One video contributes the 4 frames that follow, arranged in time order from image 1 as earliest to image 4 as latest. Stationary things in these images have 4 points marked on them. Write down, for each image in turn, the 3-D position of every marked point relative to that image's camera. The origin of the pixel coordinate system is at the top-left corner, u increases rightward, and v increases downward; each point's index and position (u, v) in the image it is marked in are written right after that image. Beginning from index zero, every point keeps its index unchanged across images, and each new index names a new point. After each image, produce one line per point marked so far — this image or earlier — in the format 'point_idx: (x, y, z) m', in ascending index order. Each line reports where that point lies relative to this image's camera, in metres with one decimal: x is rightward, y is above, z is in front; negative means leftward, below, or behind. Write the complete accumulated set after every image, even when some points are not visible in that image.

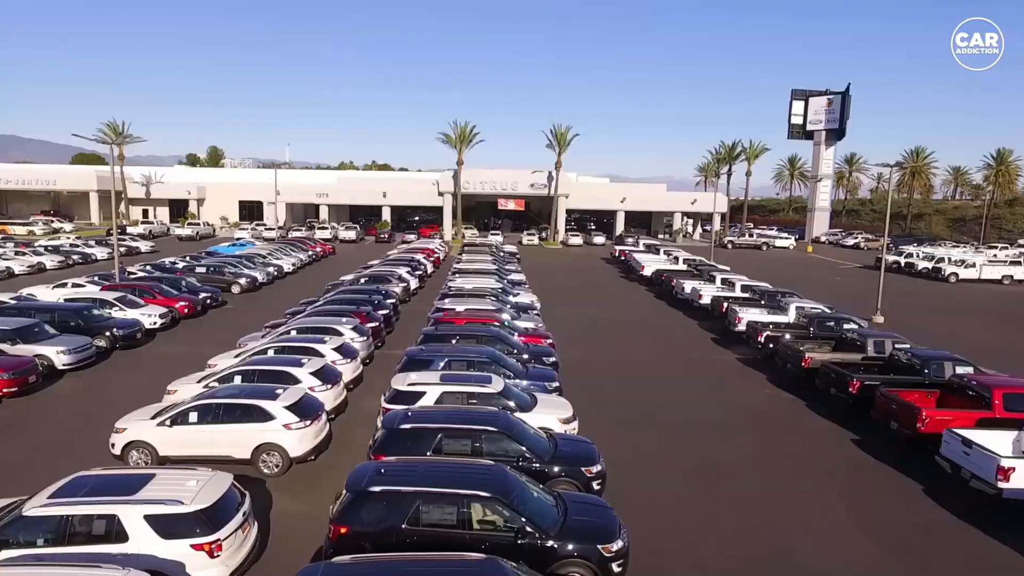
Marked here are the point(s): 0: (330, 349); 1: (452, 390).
0: (-4.2, -1.4, +15.3) m
1: (-1.1, -1.9, +12.1) m
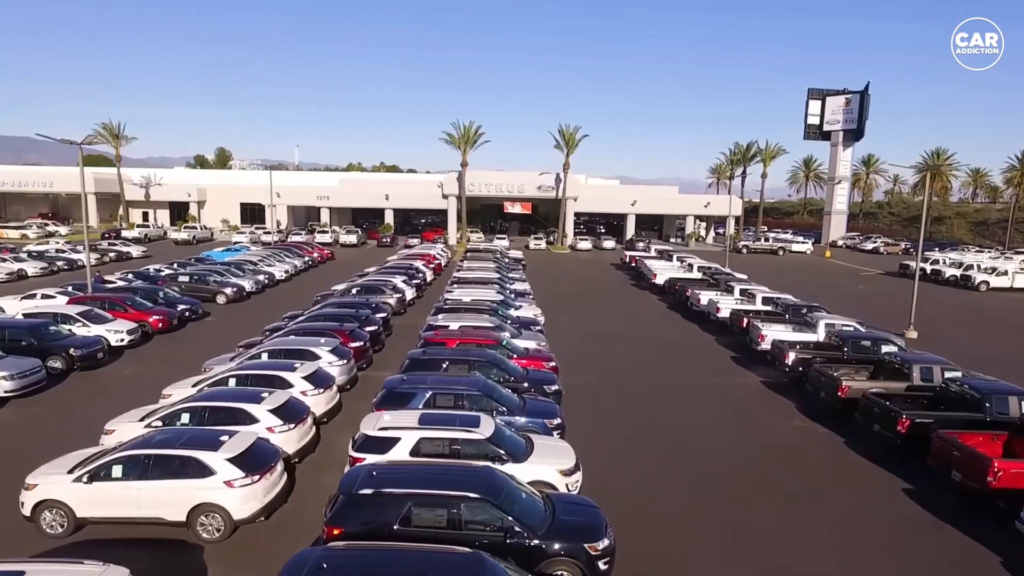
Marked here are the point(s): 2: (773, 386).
0: (-4.2, -1.8, +13.5) m
1: (-1.2, -2.3, +10.2) m
2: (+7.0, -2.6, +18.1) m
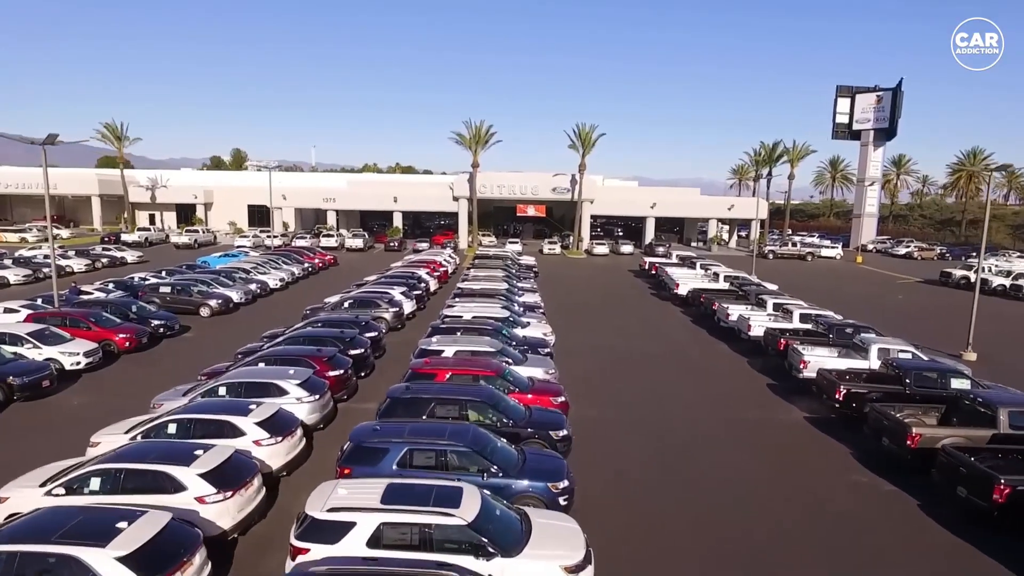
0: (-4.3, -2.2, +11.2) m
1: (-1.4, -2.7, +7.8) m
2: (+7.1, -3.1, +15.5) m
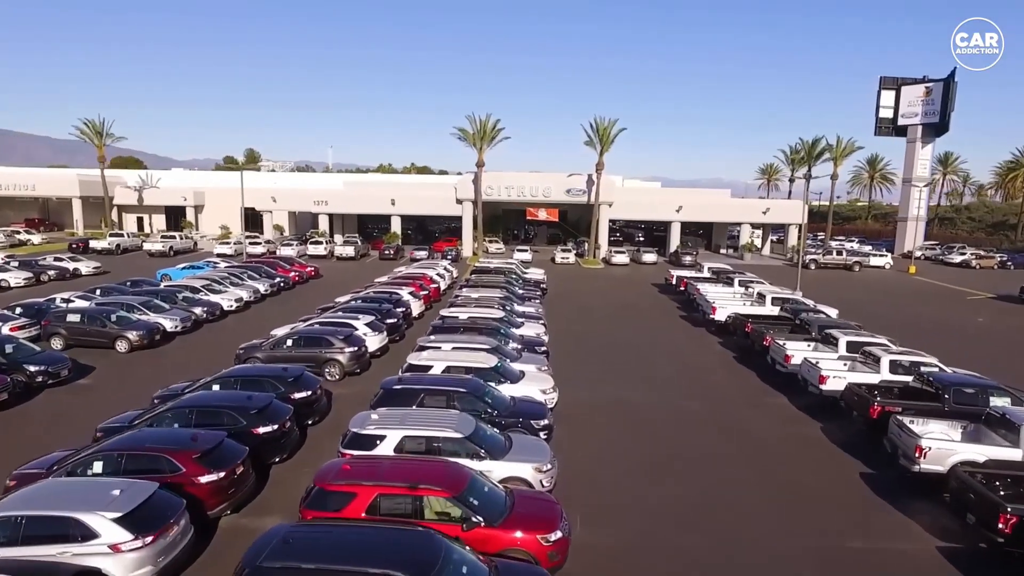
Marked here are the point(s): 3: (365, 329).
0: (-4.8, -3.1, +5.9) m
1: (-2.0, -3.6, +2.5) m
2: (+6.7, -4.0, +9.9) m
3: (-4.3, -1.2, +19.4) m
